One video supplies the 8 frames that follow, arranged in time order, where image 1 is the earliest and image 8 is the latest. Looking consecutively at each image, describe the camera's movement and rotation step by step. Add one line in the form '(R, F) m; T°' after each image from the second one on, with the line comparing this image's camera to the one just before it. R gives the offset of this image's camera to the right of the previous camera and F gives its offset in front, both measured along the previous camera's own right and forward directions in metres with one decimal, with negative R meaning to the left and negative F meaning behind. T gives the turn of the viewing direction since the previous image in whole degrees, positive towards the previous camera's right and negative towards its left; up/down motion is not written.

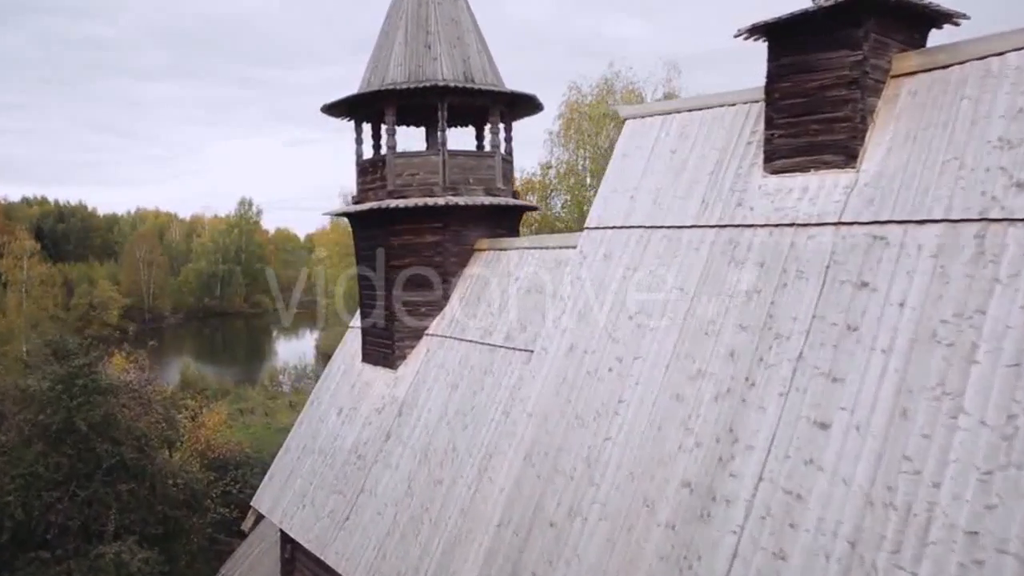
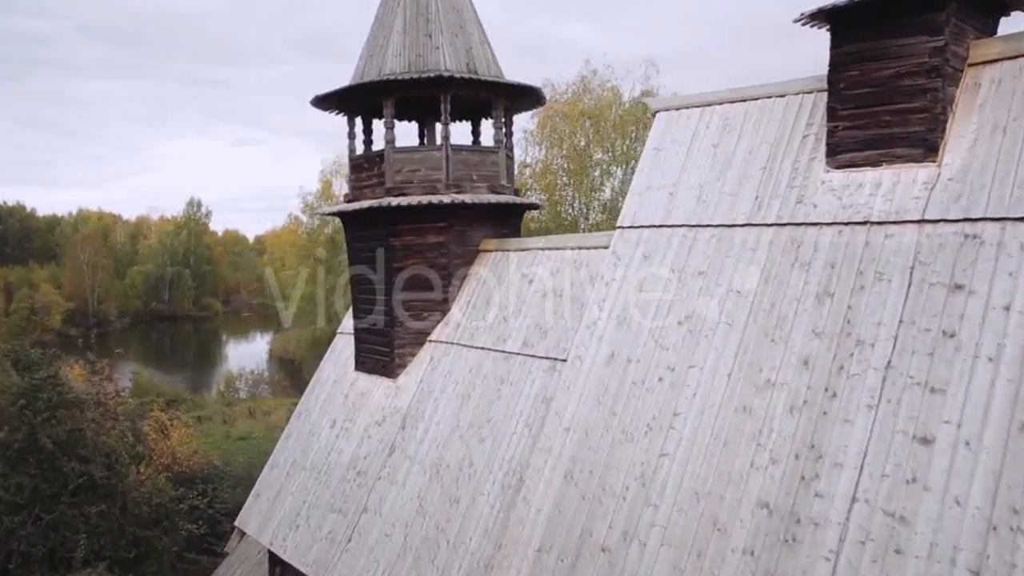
(-0.8, +0.7) m; +3°
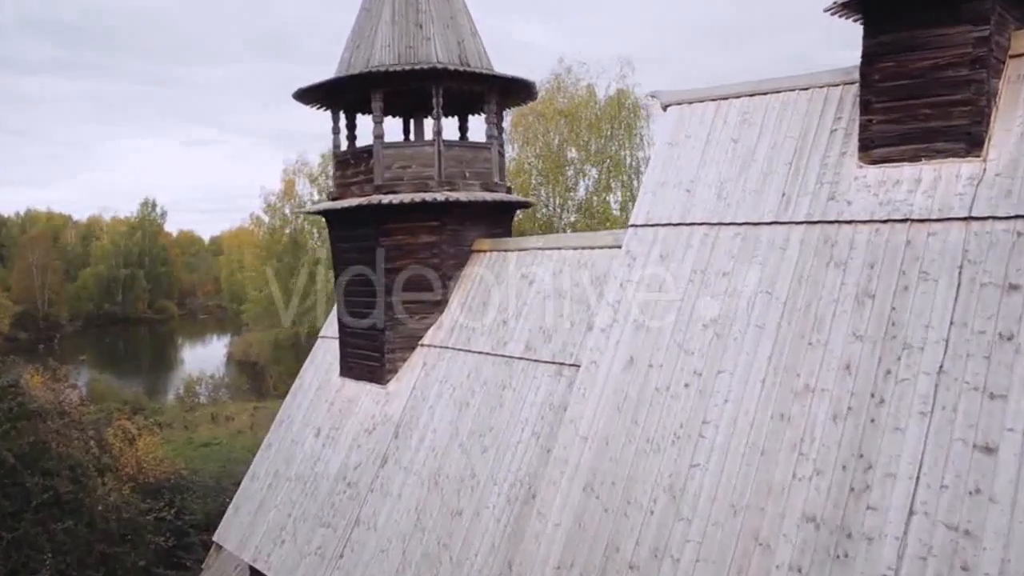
(-0.5, +0.4) m; +3°
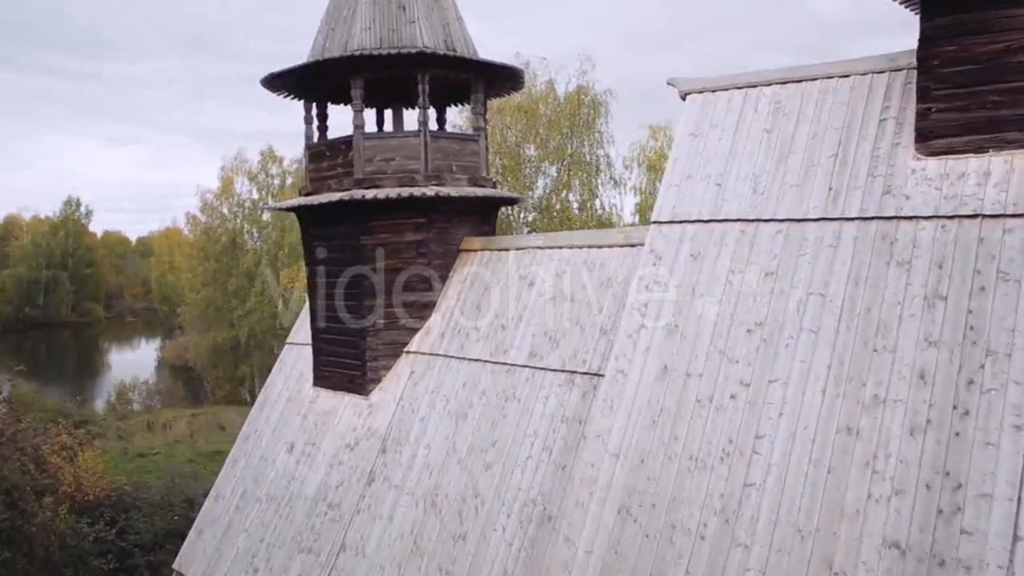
(-0.7, +0.7) m; +5°
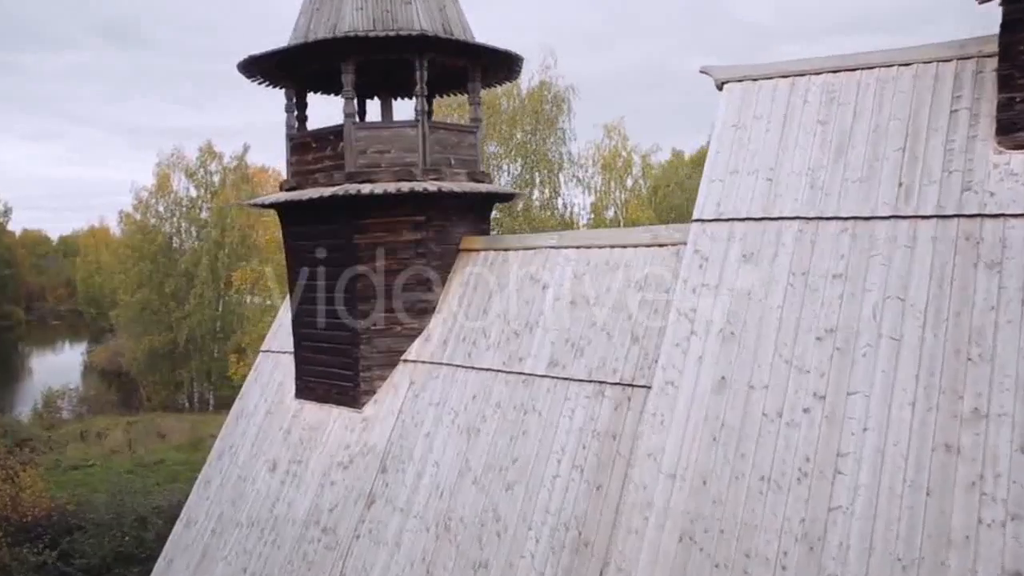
(-0.8, +0.7) m; +5°
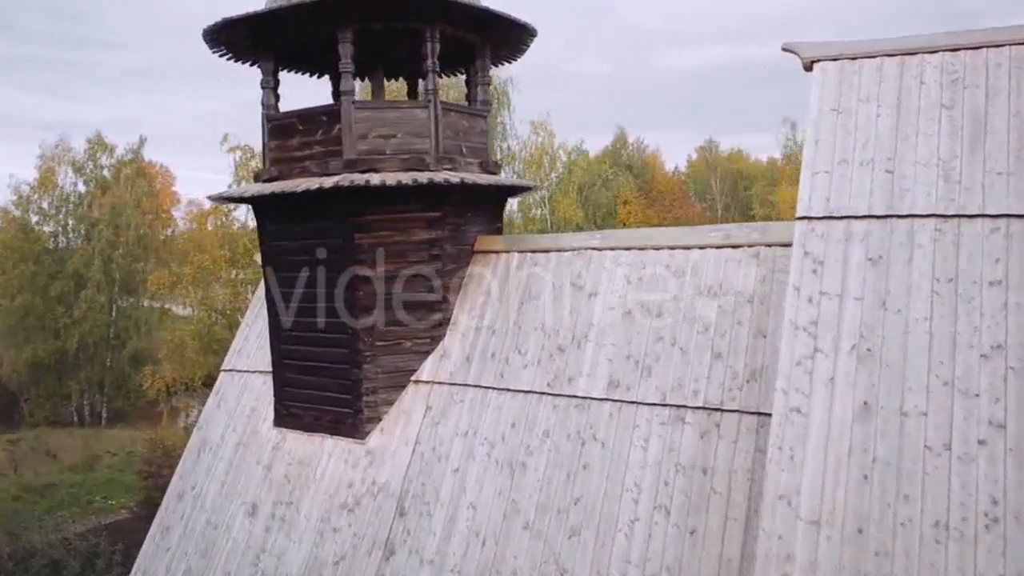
(-1.4, +1.3) m; +7°
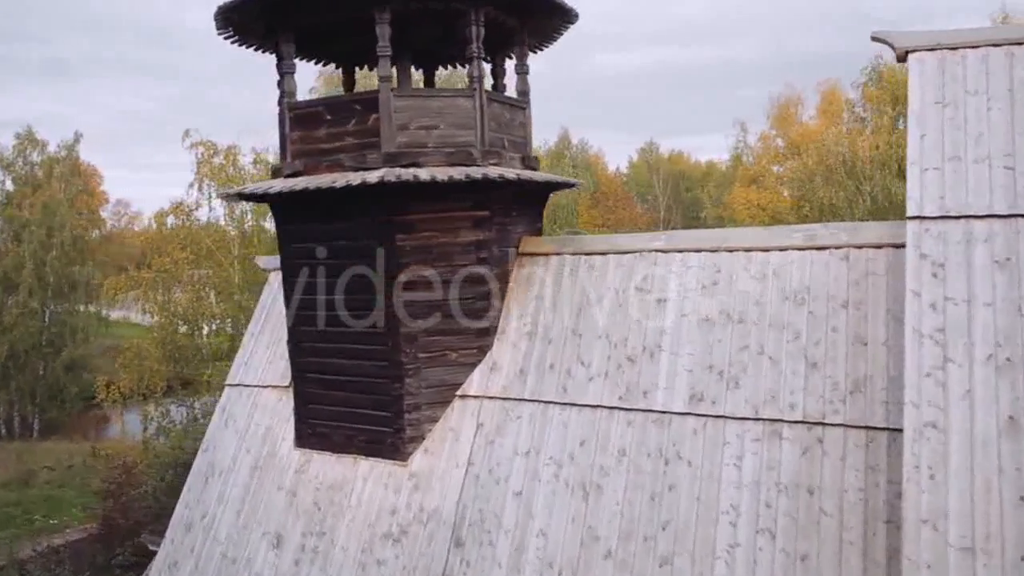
(-1.1, +0.7) m; +5°
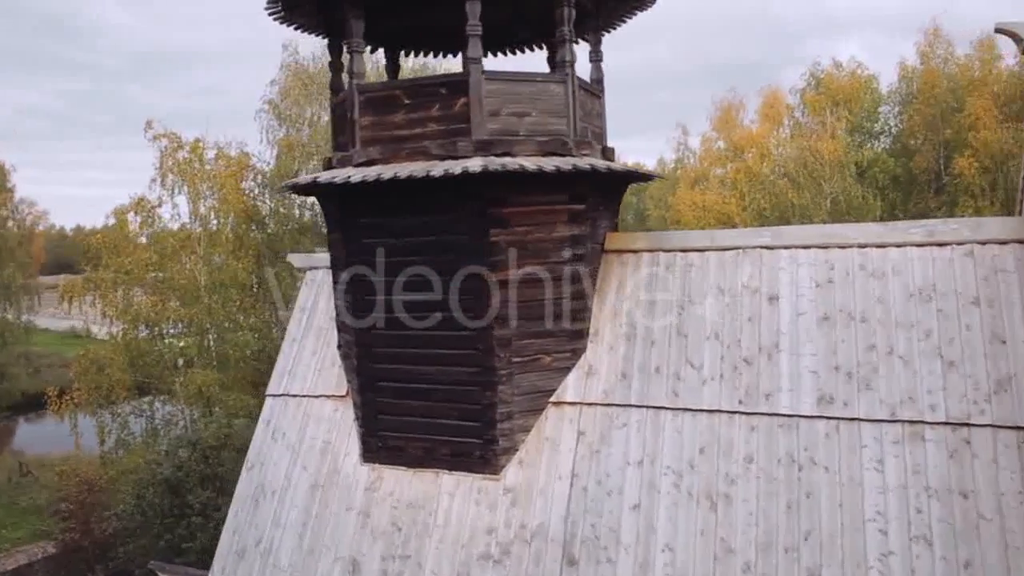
(-1.6, +0.6) m; +6°
